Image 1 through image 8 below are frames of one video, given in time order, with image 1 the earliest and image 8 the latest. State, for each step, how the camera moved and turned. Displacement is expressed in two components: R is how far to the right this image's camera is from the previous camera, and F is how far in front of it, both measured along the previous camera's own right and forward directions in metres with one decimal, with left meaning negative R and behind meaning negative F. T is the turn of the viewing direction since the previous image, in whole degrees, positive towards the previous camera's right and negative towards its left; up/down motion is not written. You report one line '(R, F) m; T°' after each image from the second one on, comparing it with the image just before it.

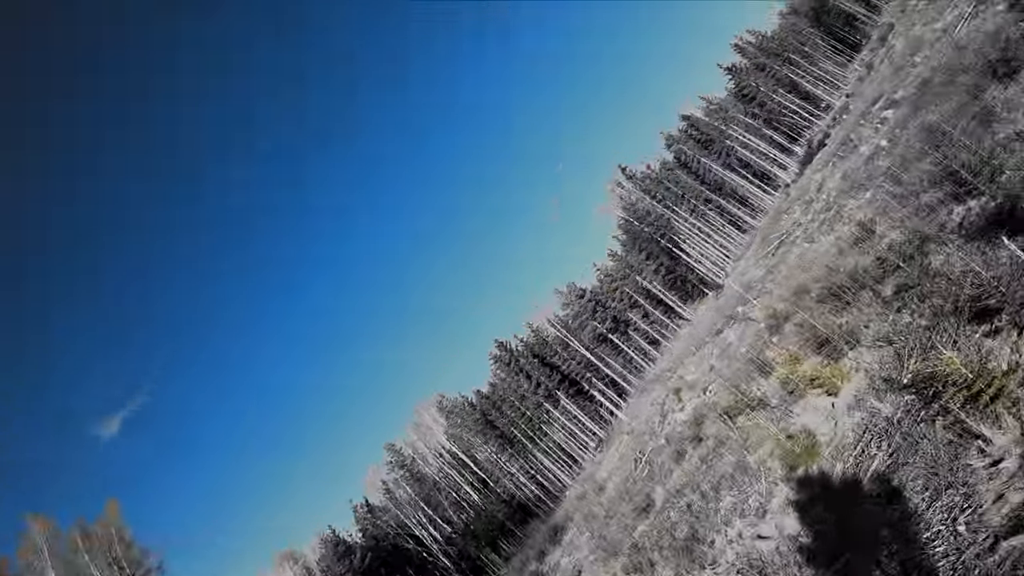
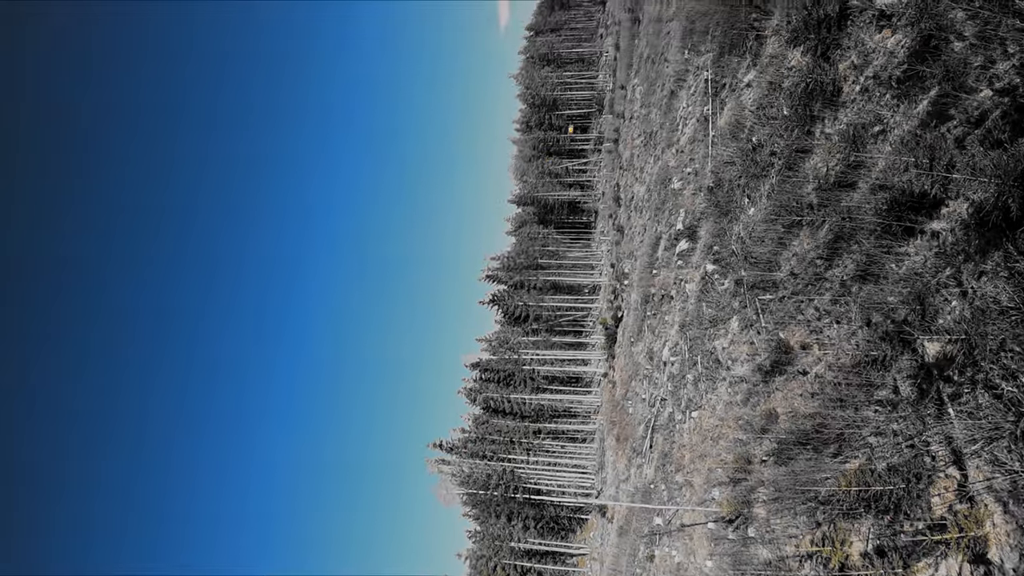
(-0.1, +3.7) m; +14°
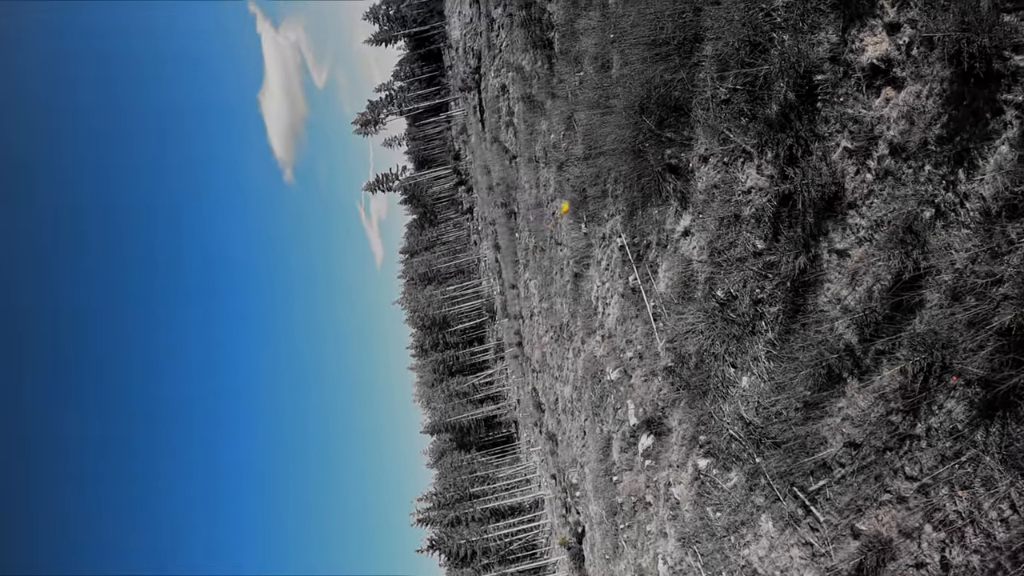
(-0.2, +3.0) m; +7°
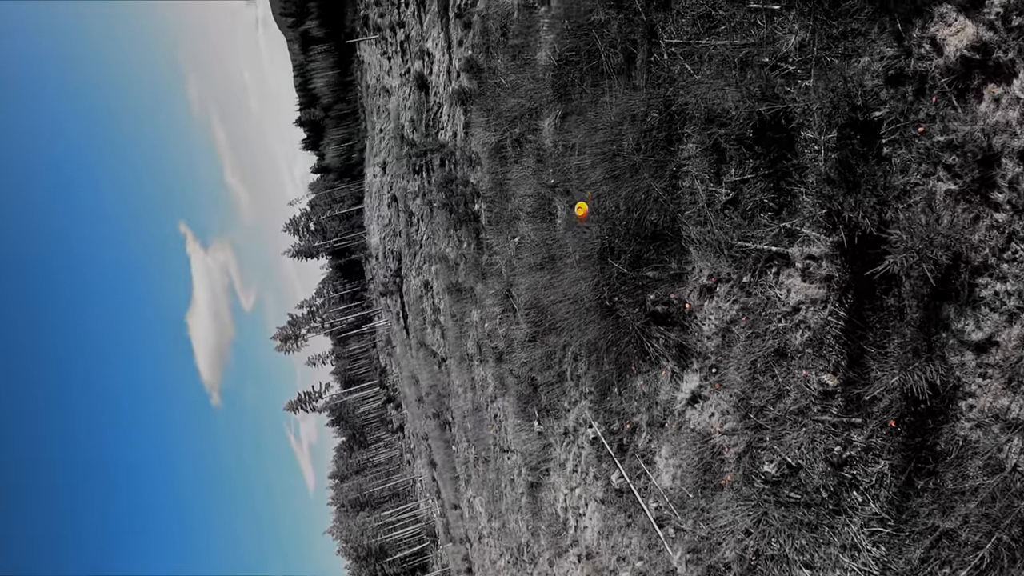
(-0.1, +3.0) m; +4°
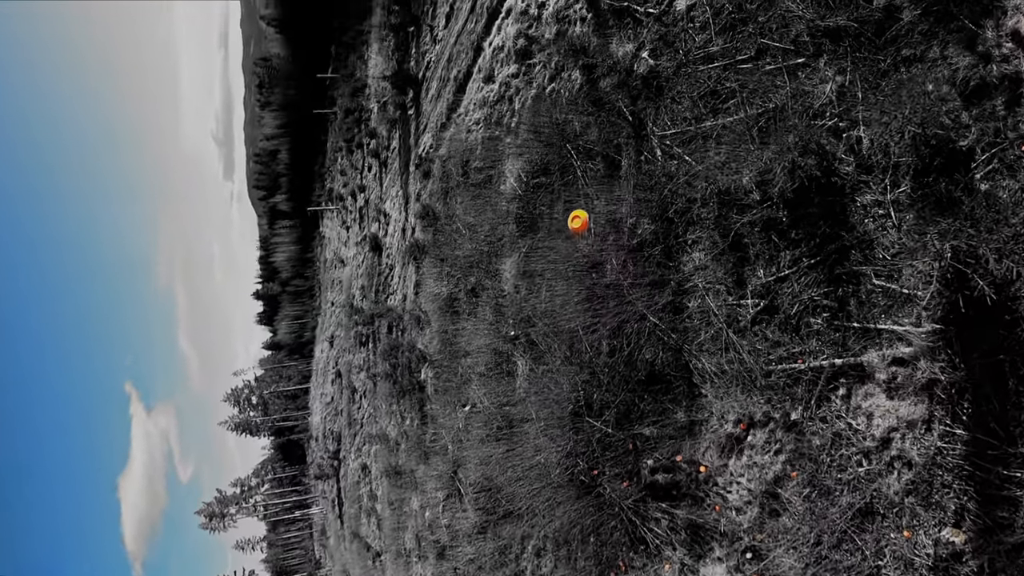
(0.0, +2.2) m; +2°
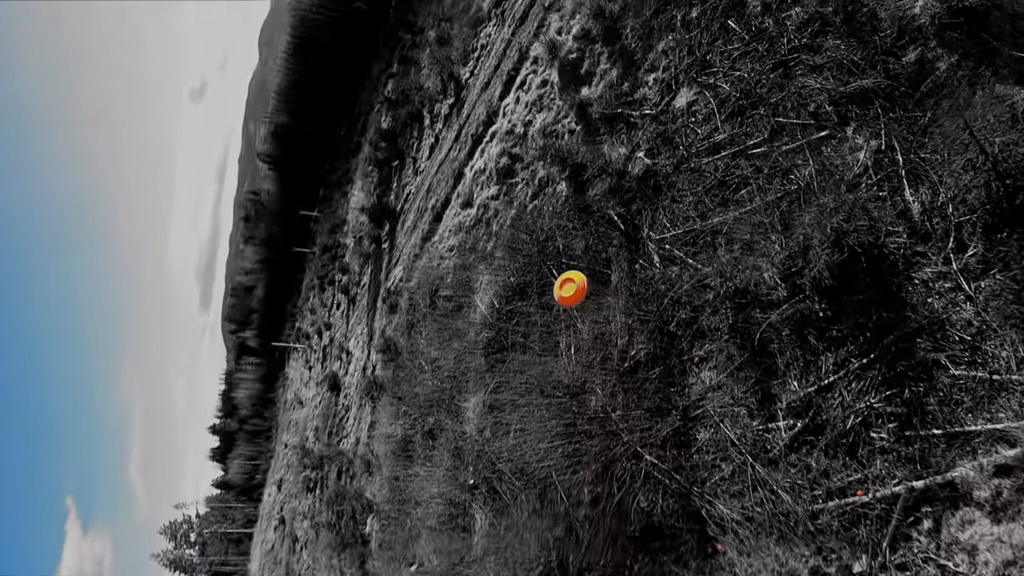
(+0.1, +1.4) m; +1°
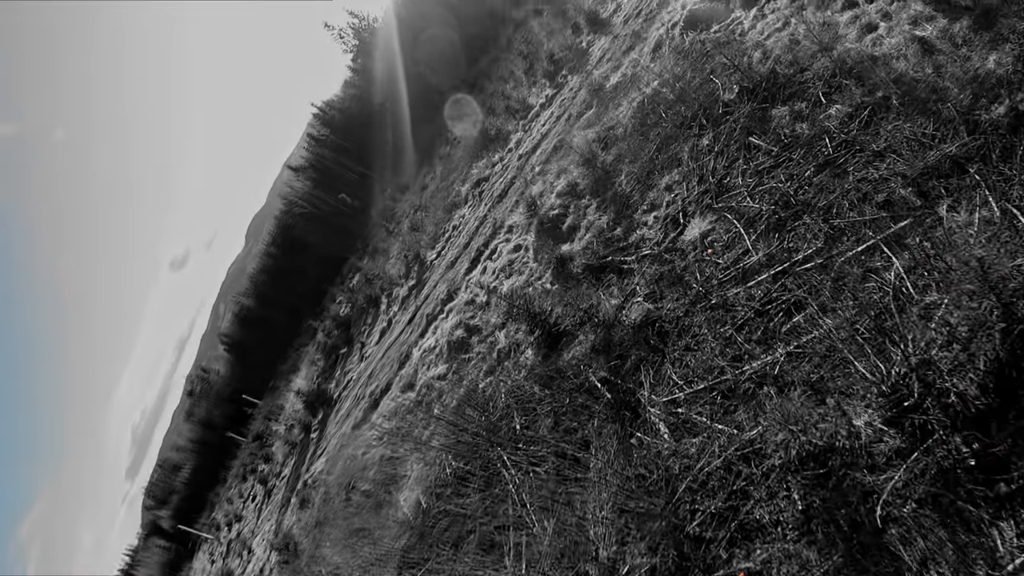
(+0.3, +2.2) m; 0°
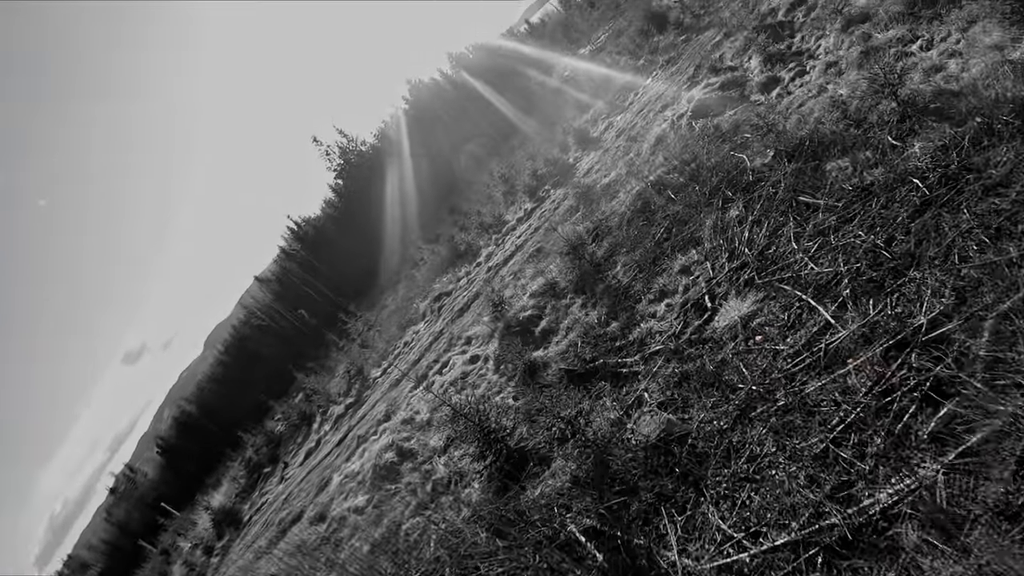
(+0.1, +1.8) m; +1°
